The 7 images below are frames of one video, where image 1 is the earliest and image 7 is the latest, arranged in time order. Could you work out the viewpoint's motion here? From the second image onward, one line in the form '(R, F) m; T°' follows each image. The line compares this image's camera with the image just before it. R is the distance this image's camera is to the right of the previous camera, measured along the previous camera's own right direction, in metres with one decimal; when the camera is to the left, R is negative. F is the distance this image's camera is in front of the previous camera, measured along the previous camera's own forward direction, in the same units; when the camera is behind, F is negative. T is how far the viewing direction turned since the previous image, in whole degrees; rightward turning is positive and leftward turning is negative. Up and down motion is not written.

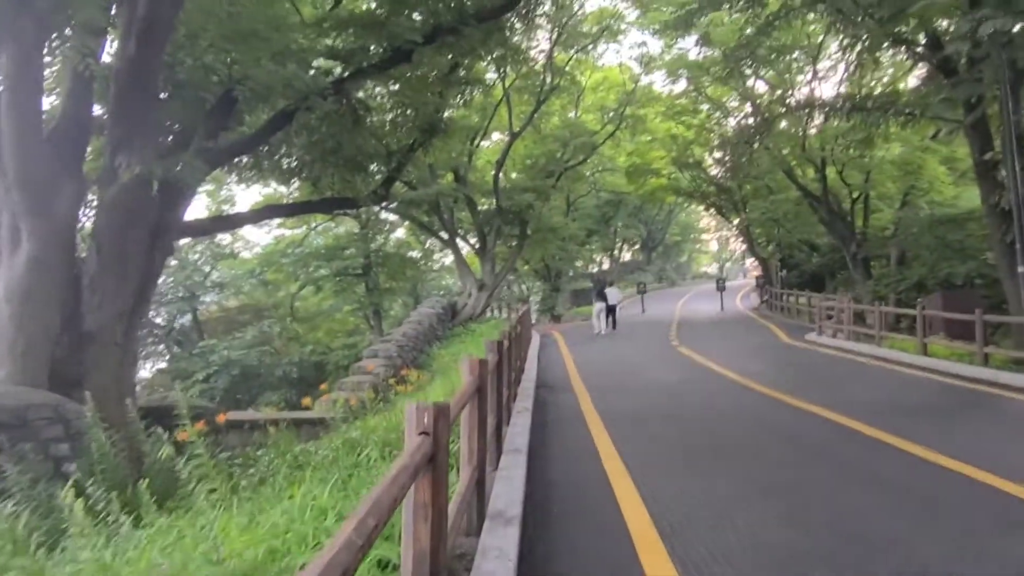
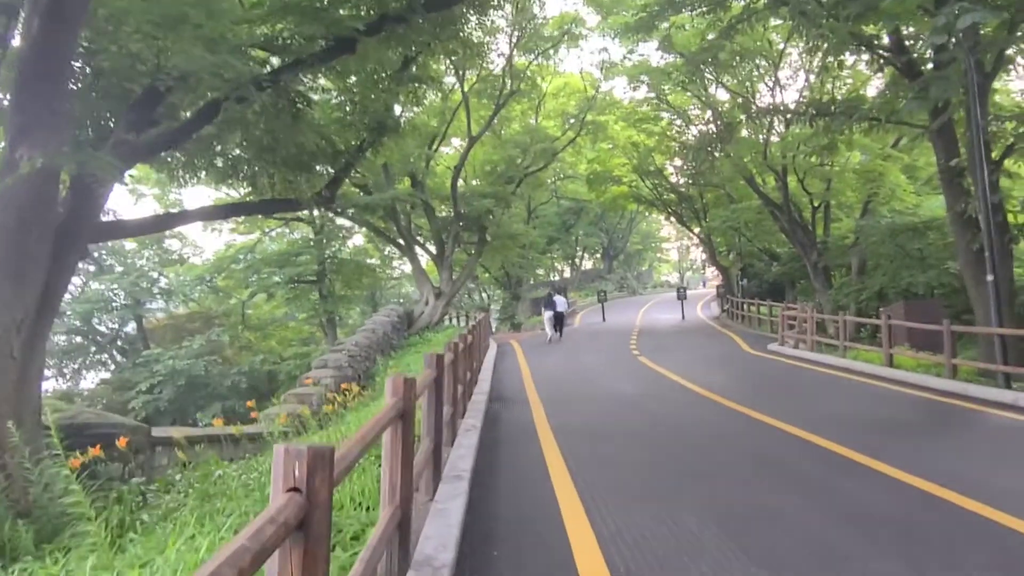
(+0.1, +0.6) m; +3°
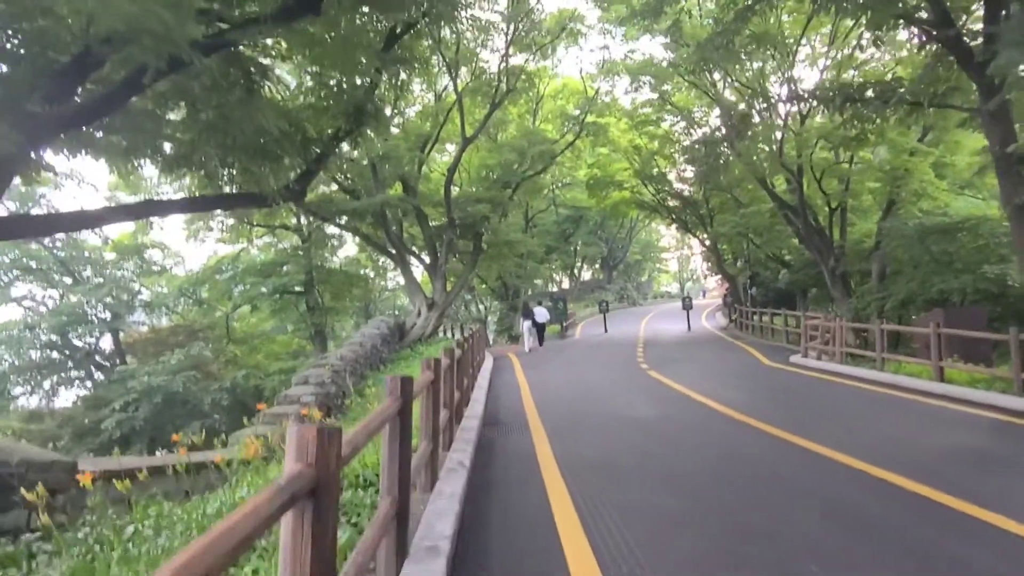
(0.0, +1.5) m; 0°
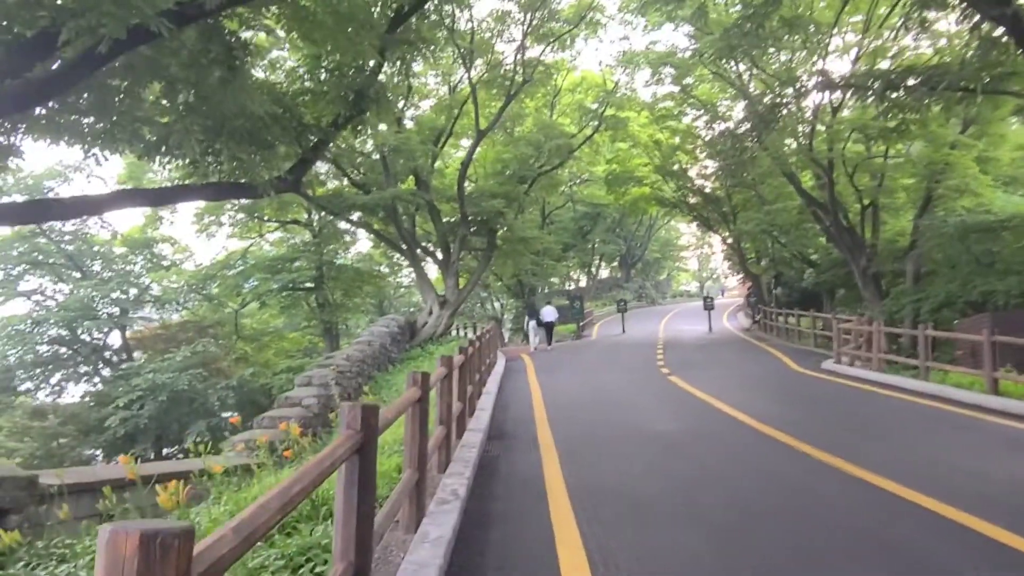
(+0.1, +0.8) m; -1°
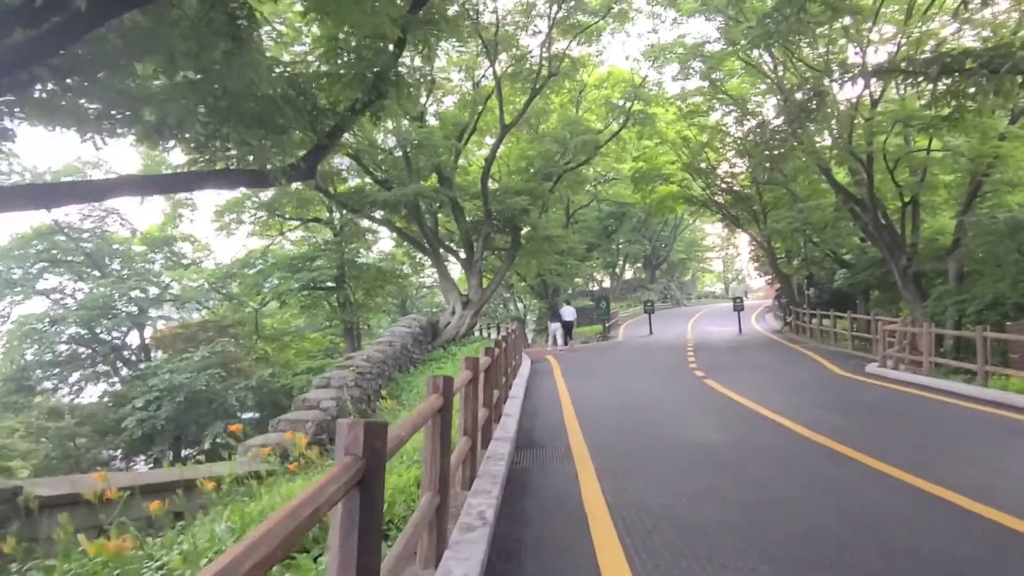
(-0.1, +0.7) m; -2°
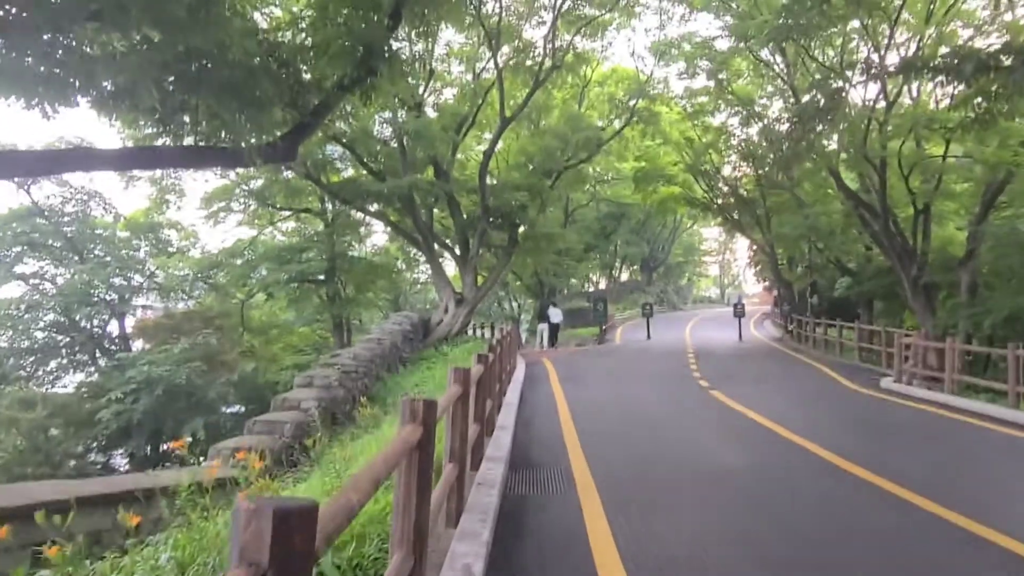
(0.0, +0.8) m; 0°
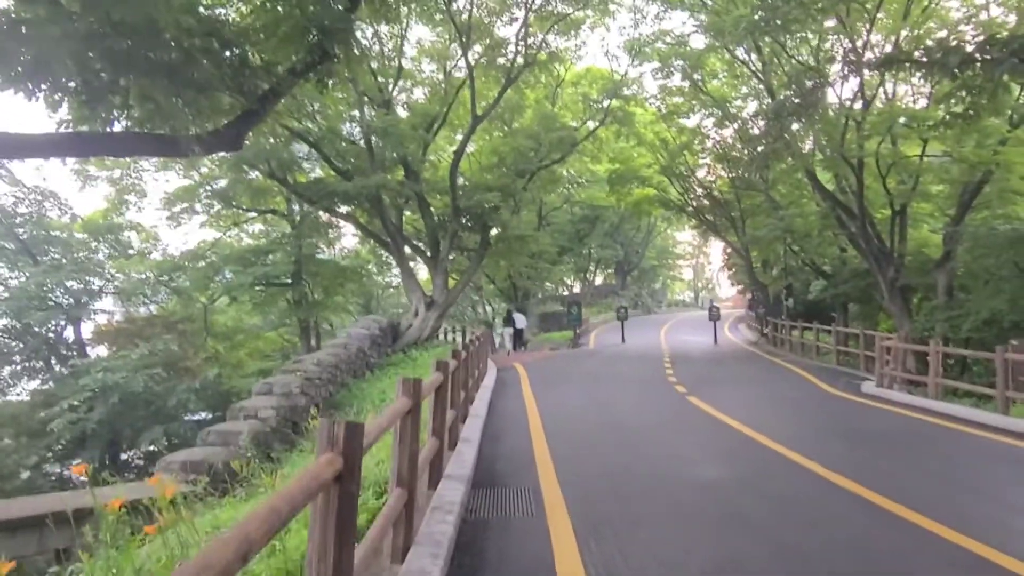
(+0.1, +0.6) m; +2°
